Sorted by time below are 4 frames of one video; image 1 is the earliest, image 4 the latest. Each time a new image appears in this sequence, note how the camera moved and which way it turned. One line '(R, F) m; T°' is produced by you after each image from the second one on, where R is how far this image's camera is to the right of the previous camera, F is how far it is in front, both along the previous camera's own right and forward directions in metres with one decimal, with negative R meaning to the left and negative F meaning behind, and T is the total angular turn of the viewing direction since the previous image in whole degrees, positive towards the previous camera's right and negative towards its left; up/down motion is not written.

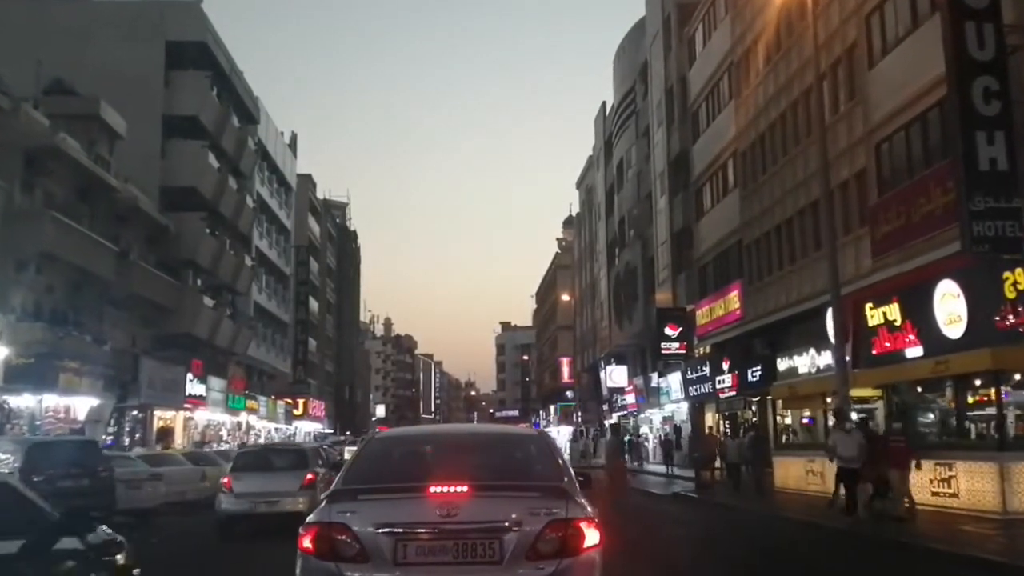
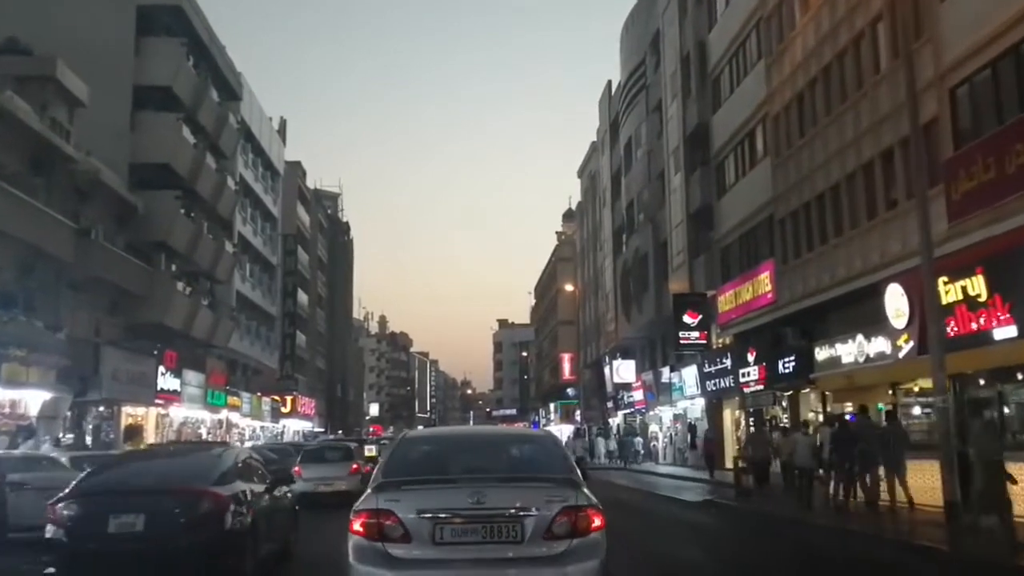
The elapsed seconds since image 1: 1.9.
(-0.3, +3.7) m; 0°
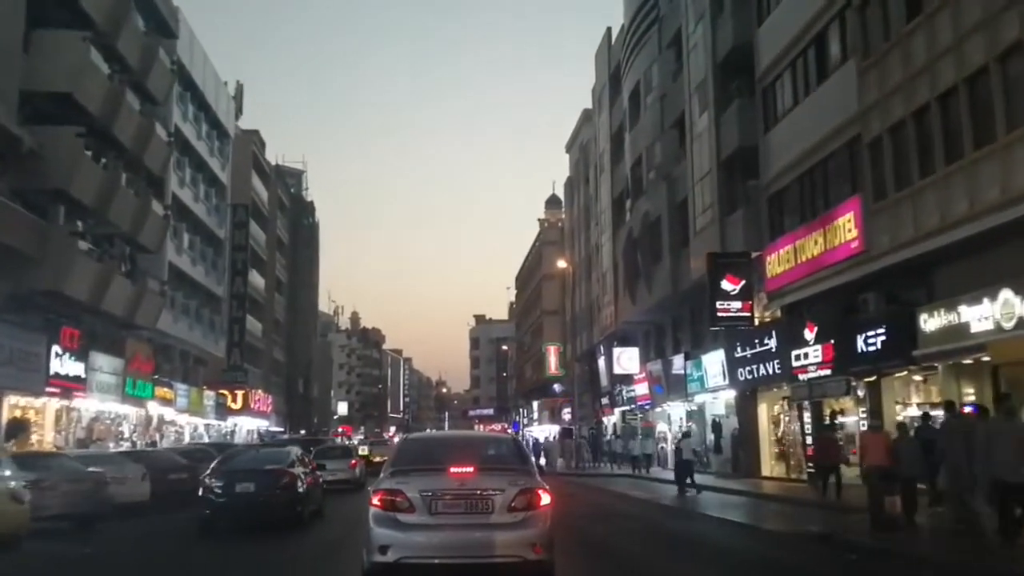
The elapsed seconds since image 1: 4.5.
(-0.4, +8.1) m; +2°
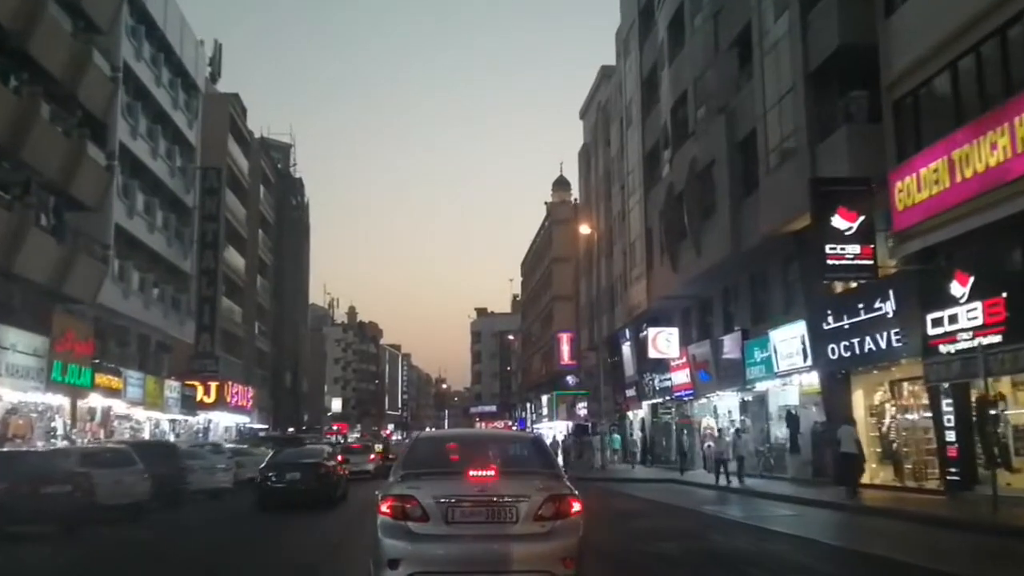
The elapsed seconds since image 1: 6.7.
(-0.7, +7.7) m; 0°
